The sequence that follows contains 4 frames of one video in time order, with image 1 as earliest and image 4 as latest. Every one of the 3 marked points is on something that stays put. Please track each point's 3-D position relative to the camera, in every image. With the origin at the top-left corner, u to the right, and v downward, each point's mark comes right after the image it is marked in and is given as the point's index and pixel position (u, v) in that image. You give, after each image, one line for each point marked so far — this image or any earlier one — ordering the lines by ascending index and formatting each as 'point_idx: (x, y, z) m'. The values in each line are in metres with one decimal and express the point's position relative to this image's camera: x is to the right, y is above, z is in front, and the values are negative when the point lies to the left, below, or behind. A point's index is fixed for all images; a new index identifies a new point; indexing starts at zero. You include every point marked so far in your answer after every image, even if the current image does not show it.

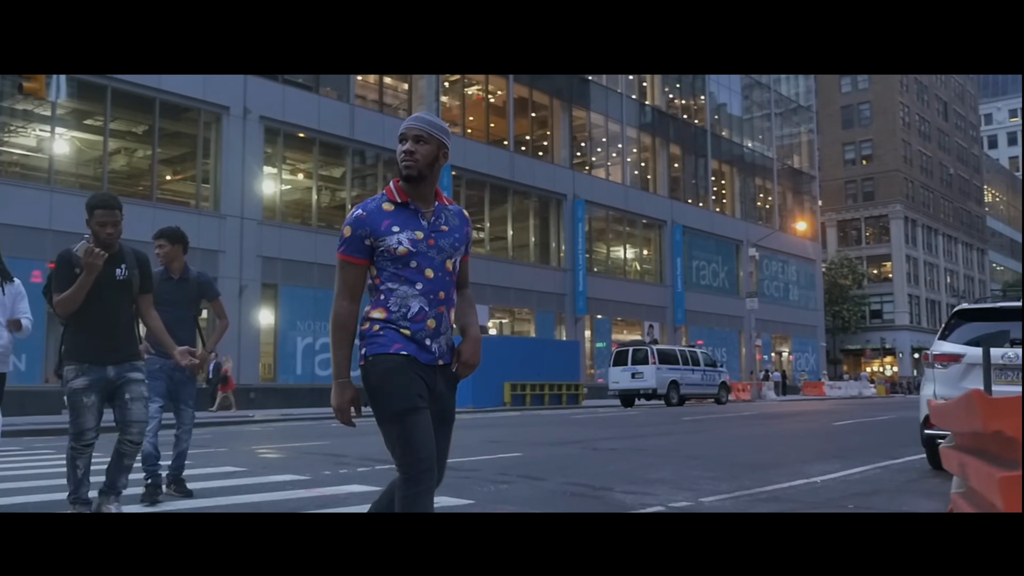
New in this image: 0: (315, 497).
0: (-1.5, -1.5, +6.7) m
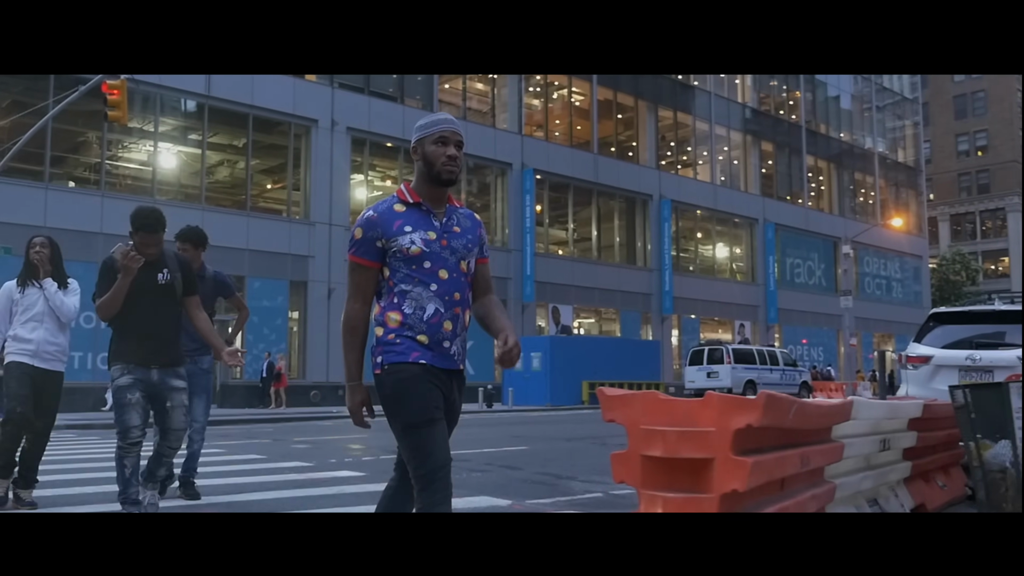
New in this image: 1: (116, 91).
0: (-1.8, -1.6, +7.7) m
1: (-6.9, +3.4, +16.0) m
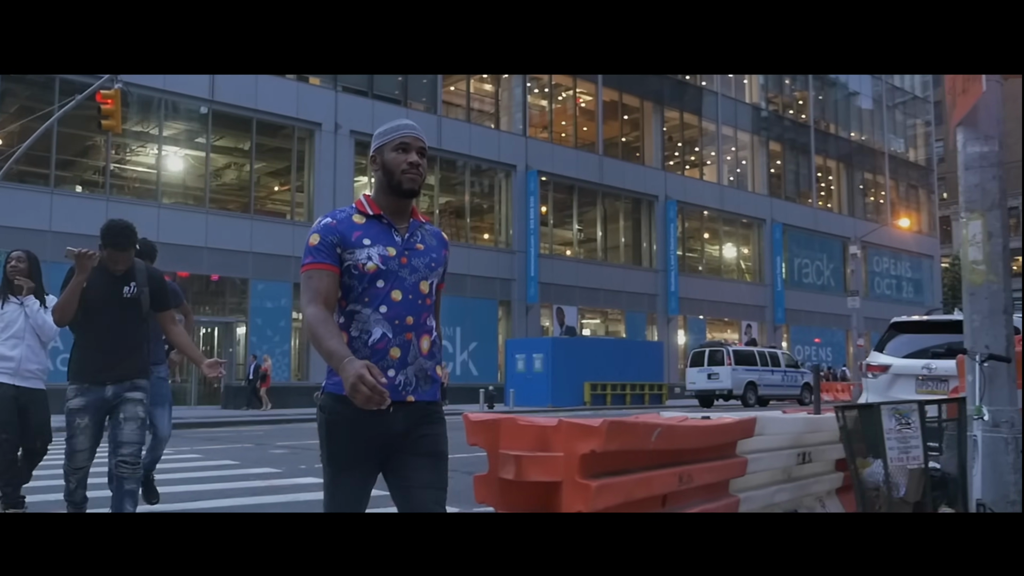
0: (-2.1, -1.7, +7.9) m
1: (-7.1, +3.3, +16.3) m
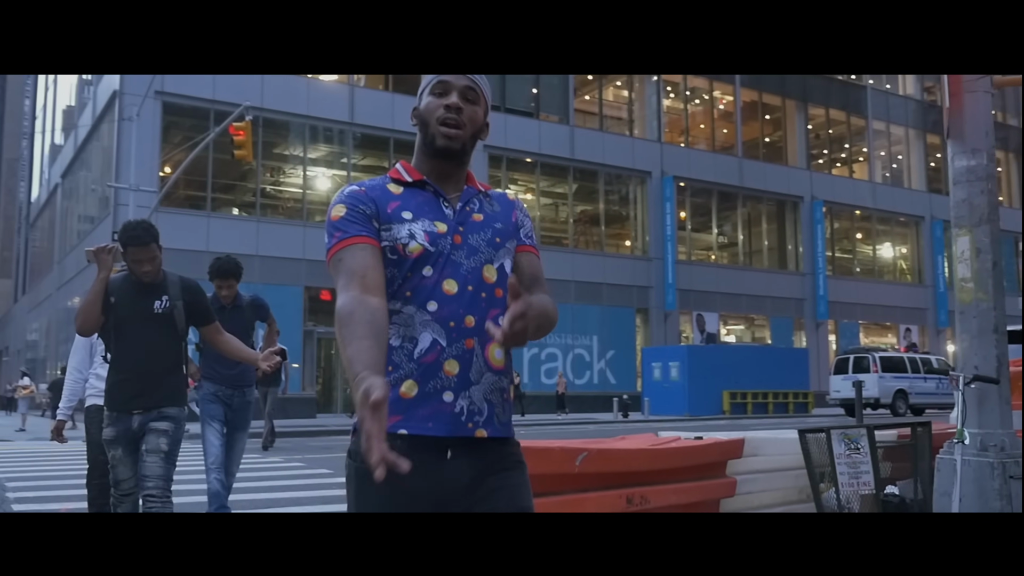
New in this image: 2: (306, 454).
0: (-1.5, -1.9, +8.4) m
1: (-5.1, +3.0, +17.6) m
2: (-2.8, -2.3, +13.0) m
